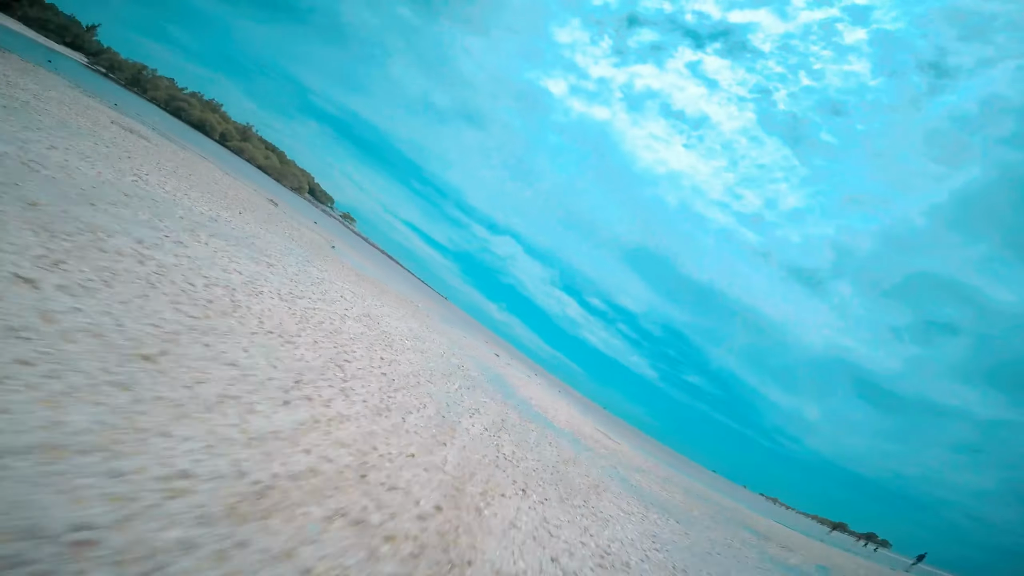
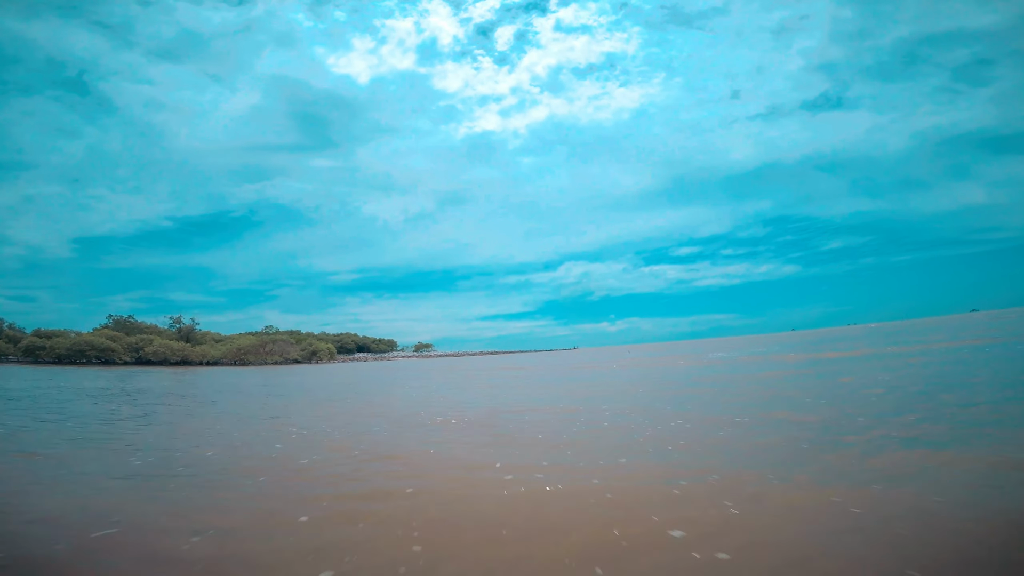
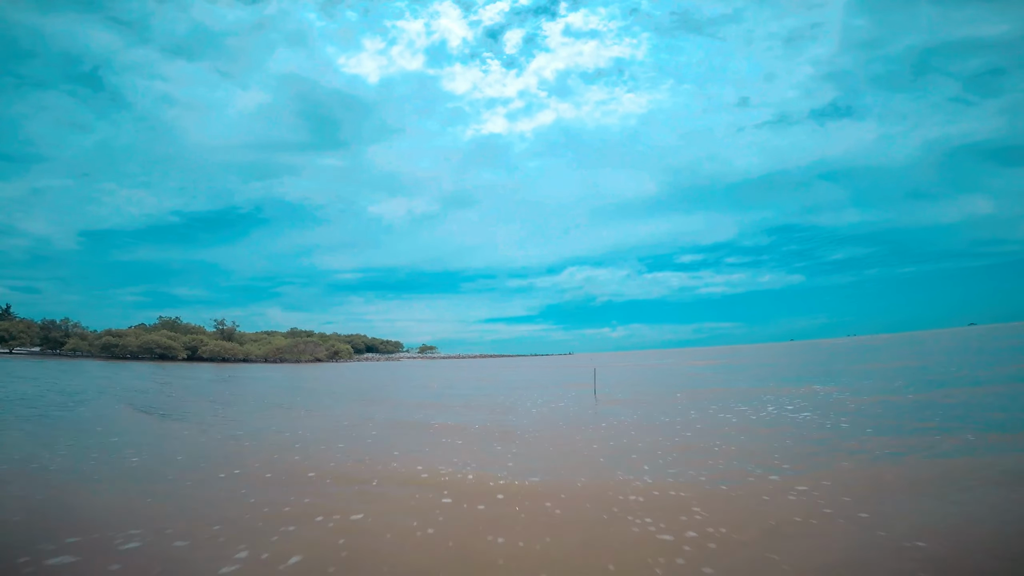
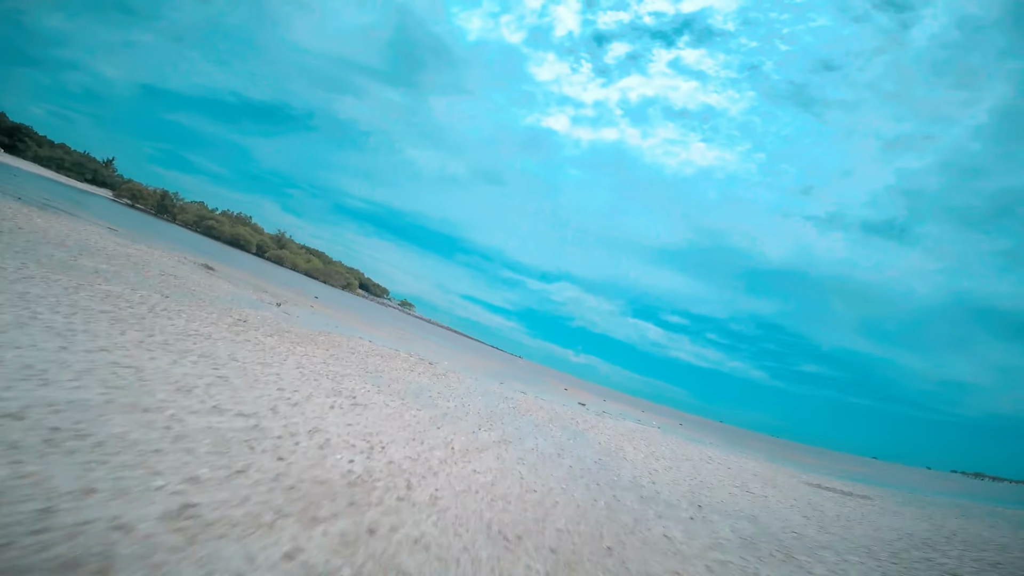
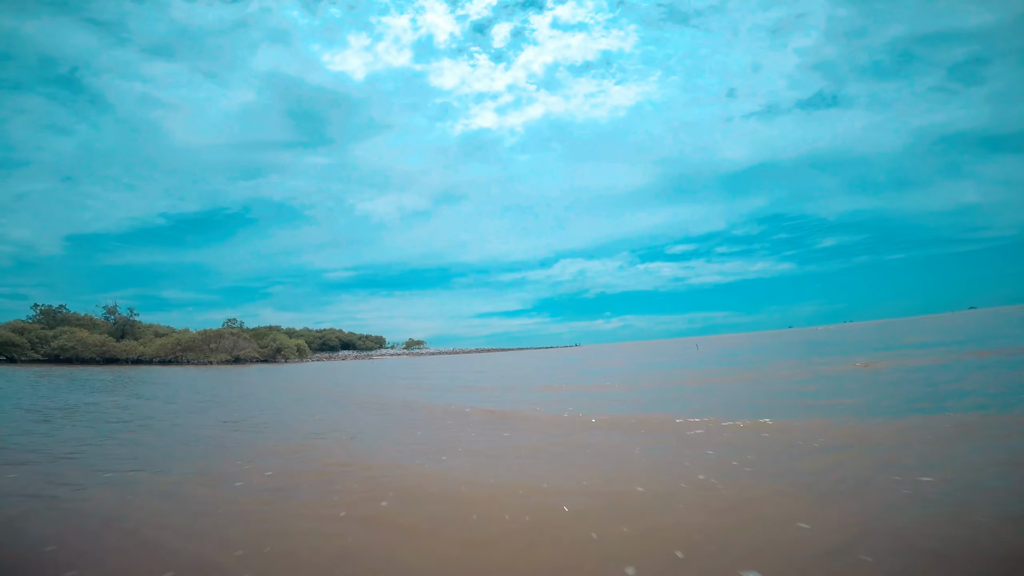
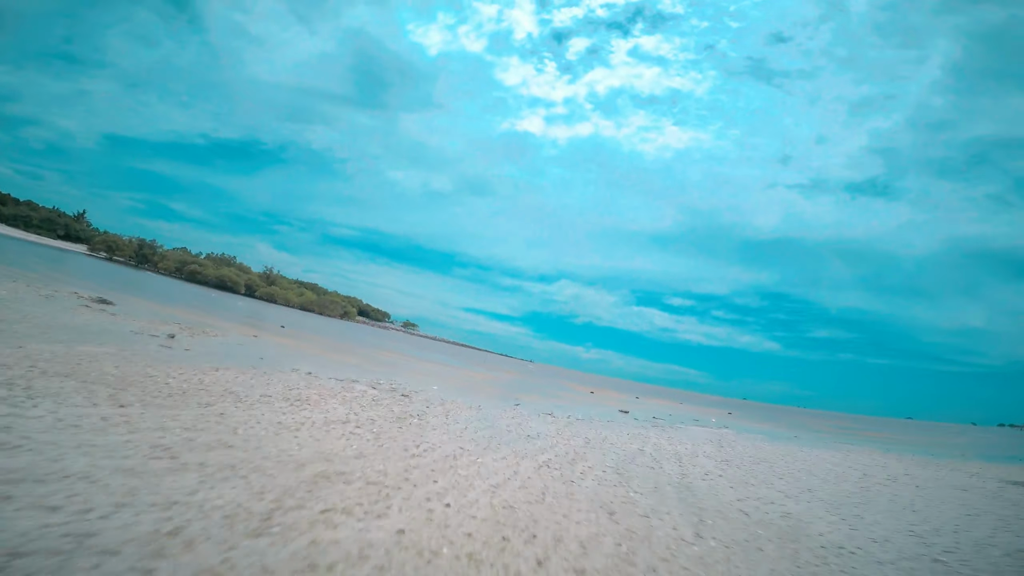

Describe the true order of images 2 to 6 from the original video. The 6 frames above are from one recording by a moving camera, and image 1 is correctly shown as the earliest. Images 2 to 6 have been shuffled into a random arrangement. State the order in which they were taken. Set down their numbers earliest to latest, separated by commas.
4, 6, 3, 2, 5
